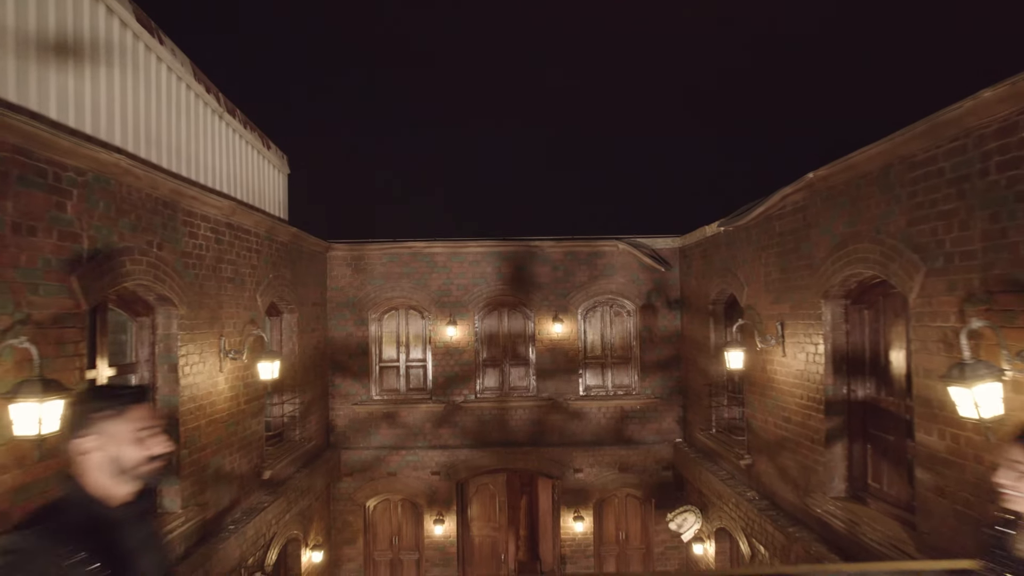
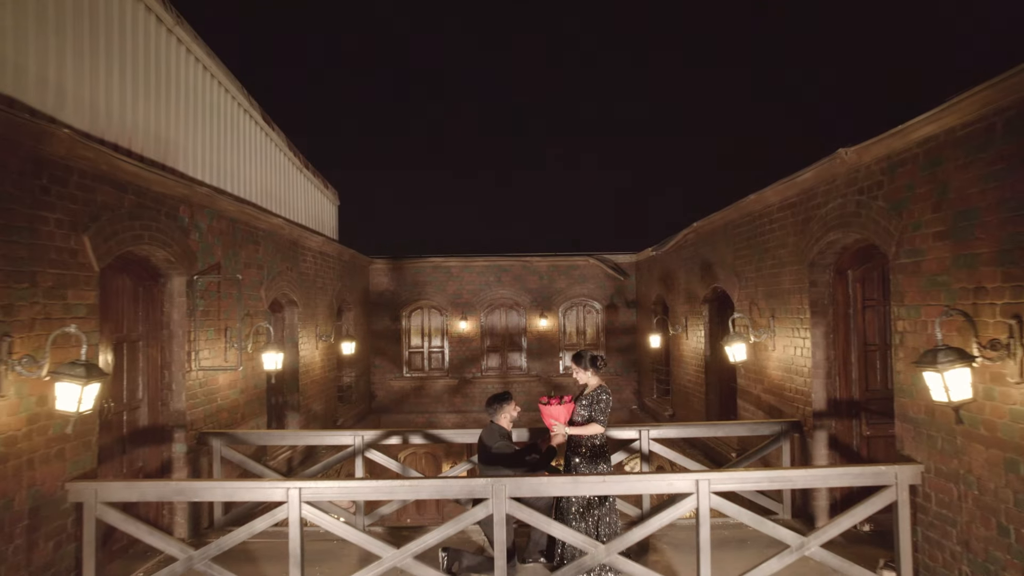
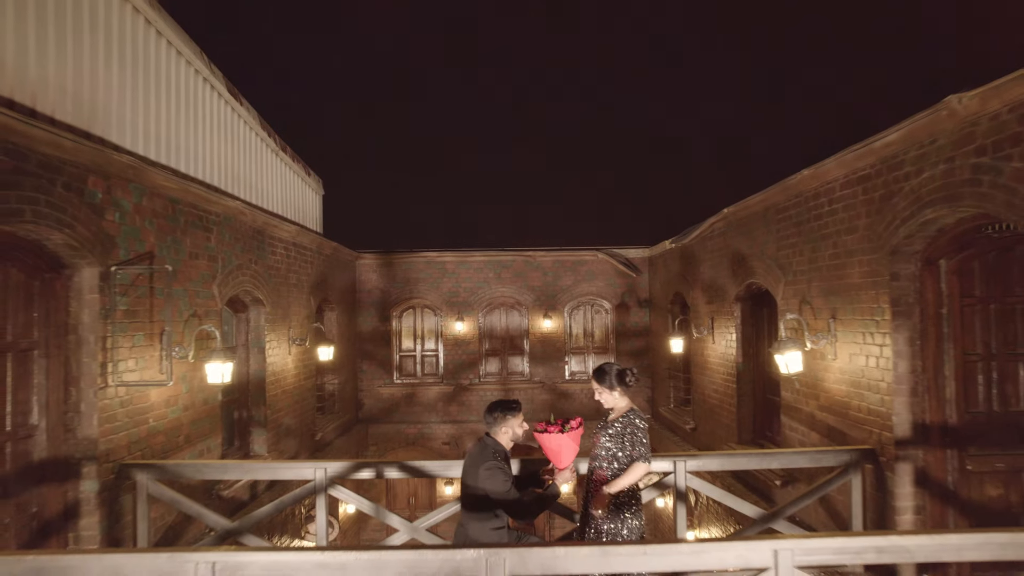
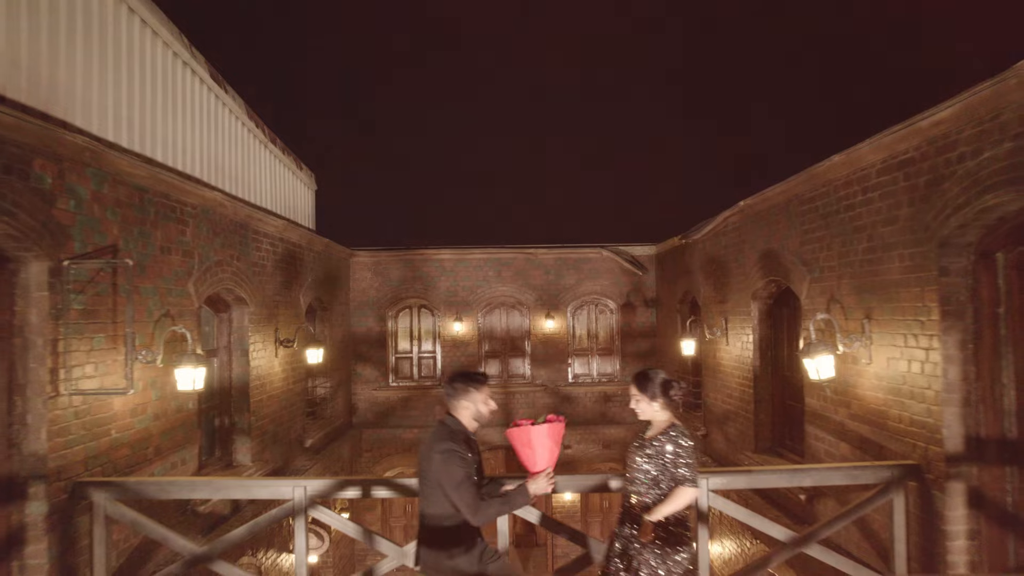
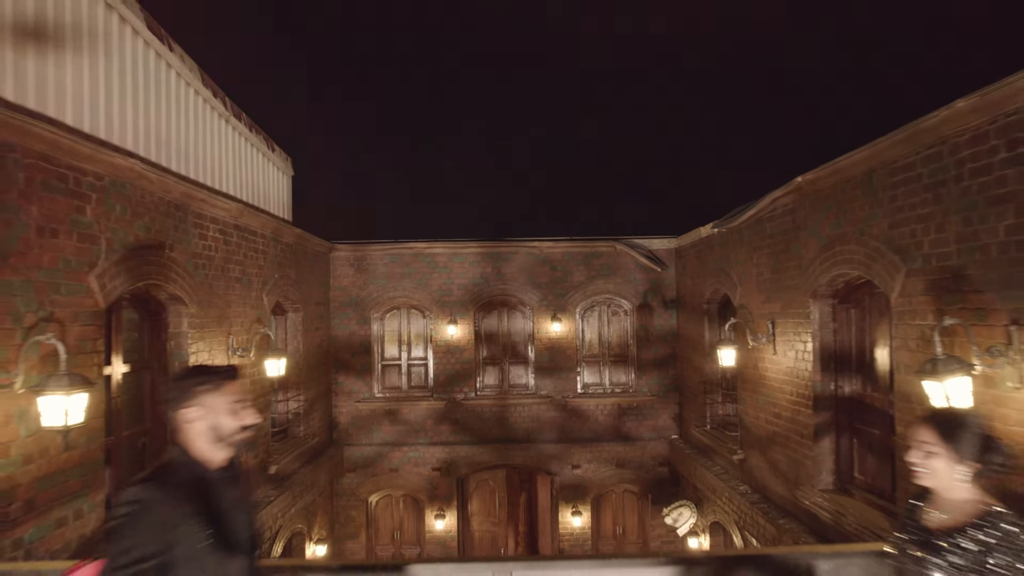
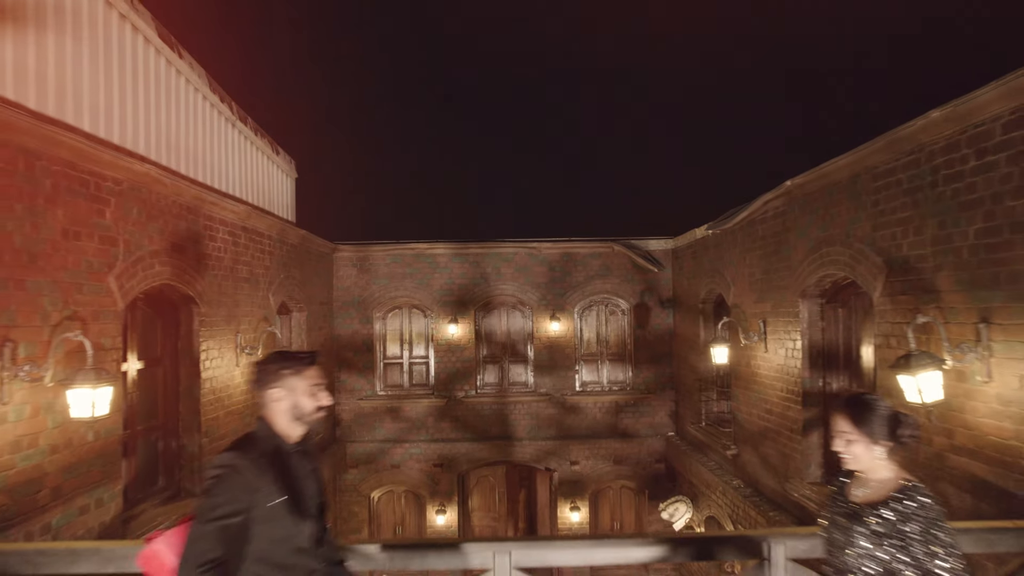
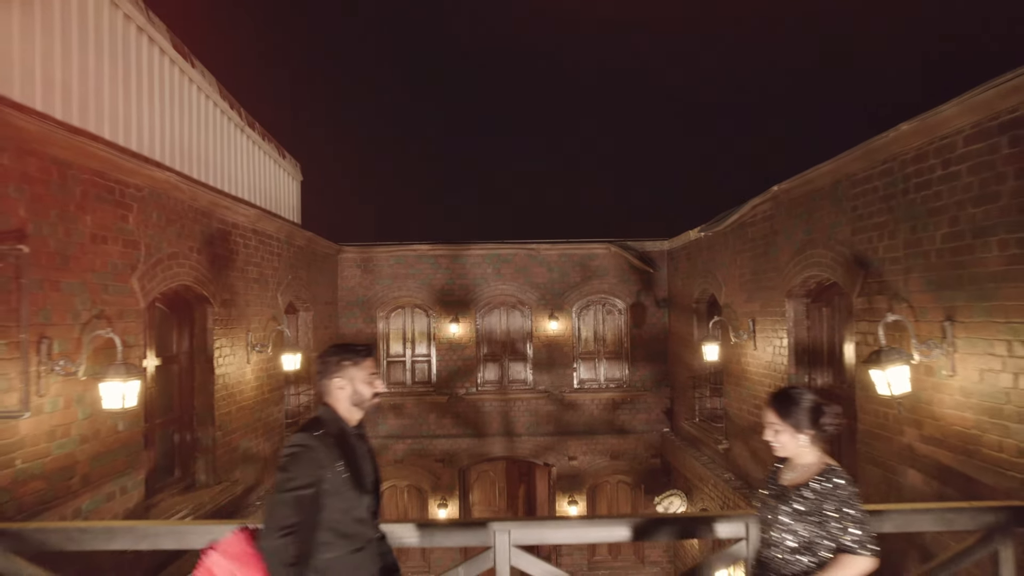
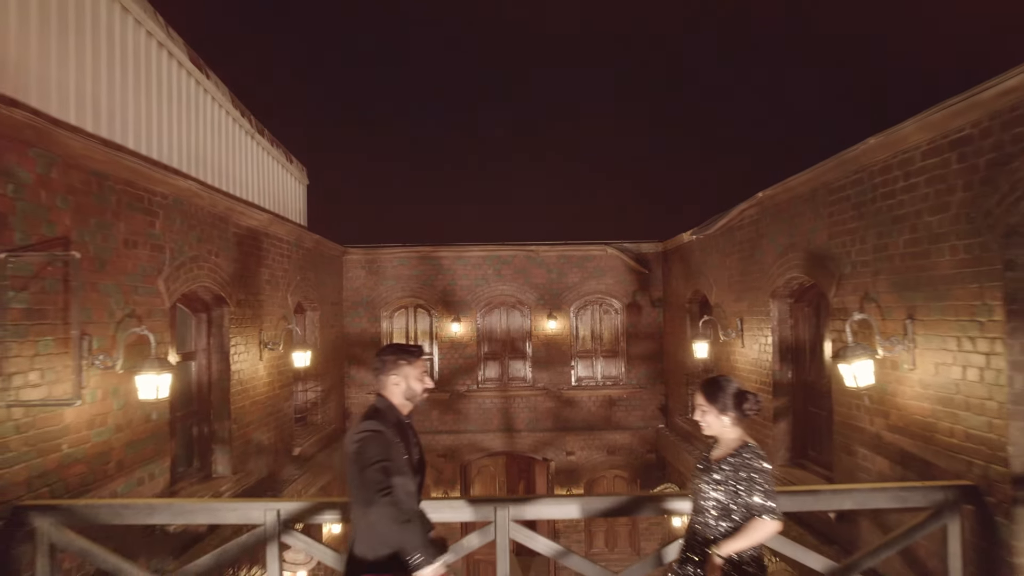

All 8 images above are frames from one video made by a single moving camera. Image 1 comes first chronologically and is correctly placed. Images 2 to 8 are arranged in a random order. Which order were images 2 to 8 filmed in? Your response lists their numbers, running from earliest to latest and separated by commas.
5, 6, 7, 8, 4, 3, 2
